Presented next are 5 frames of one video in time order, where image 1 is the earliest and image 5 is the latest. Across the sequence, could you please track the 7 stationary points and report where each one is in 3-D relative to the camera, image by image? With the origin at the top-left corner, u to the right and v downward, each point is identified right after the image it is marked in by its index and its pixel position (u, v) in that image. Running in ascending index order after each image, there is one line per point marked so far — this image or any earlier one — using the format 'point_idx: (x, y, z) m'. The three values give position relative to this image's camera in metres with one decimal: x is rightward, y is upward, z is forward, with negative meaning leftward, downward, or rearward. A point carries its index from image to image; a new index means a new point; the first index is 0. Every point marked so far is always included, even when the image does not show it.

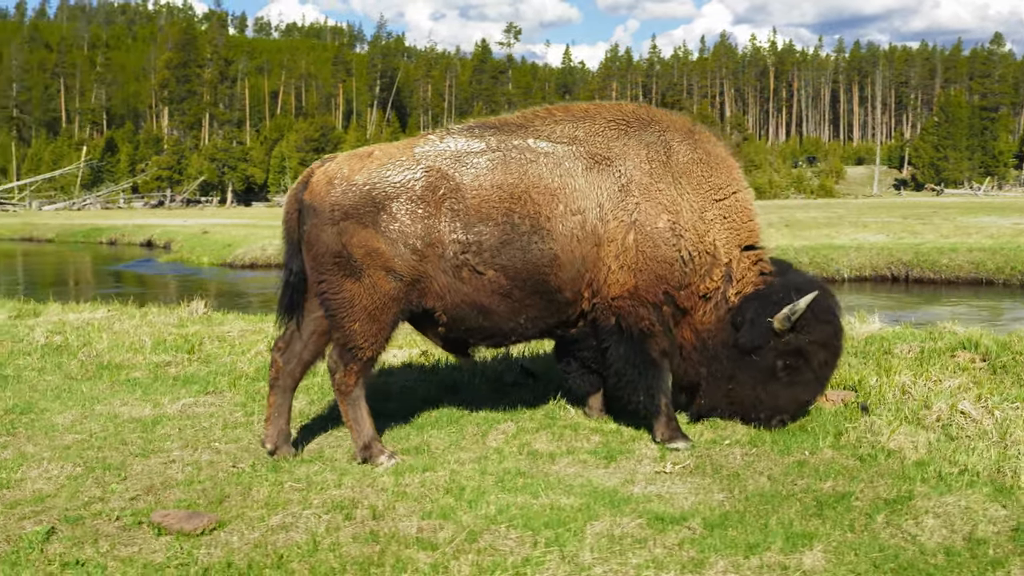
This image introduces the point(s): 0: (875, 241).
0: (+5.2, +0.7, +18.4) m
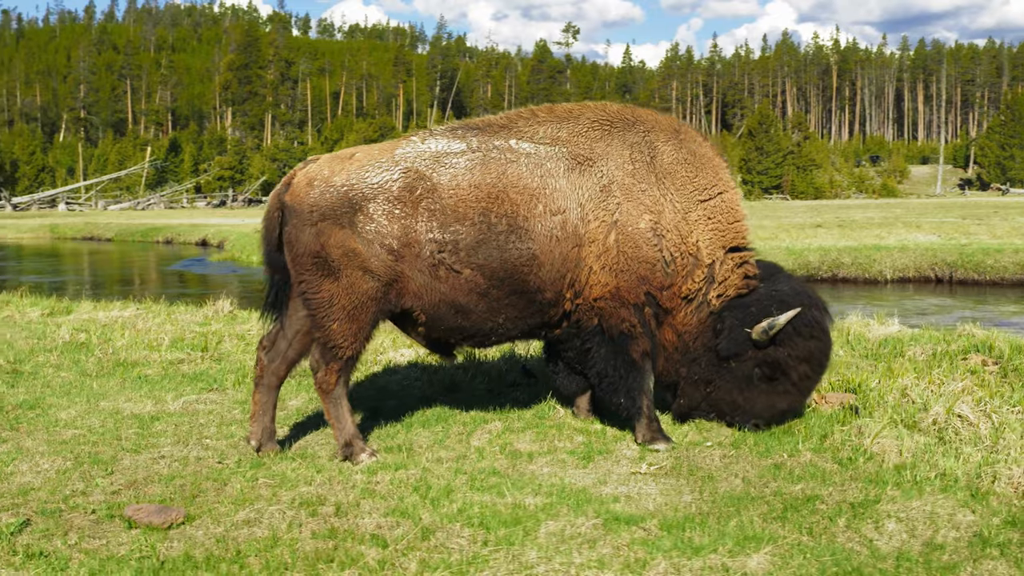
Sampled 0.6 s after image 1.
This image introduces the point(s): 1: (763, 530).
0: (+5.8, +0.7, +18.1) m
1: (+0.9, -0.8, +4.5) m
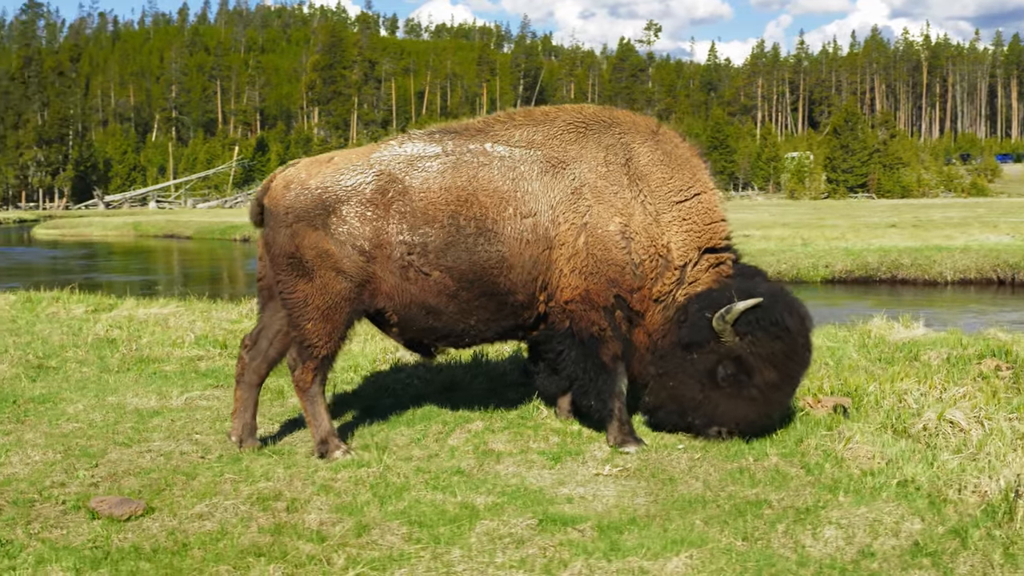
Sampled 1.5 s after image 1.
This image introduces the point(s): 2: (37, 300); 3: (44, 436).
0: (+6.6, +0.6, +17.7) m
1: (+0.6, -0.9, +4.5) m
2: (-4.2, -0.1, +11.3) m
3: (-2.3, -0.7, +6.3) m
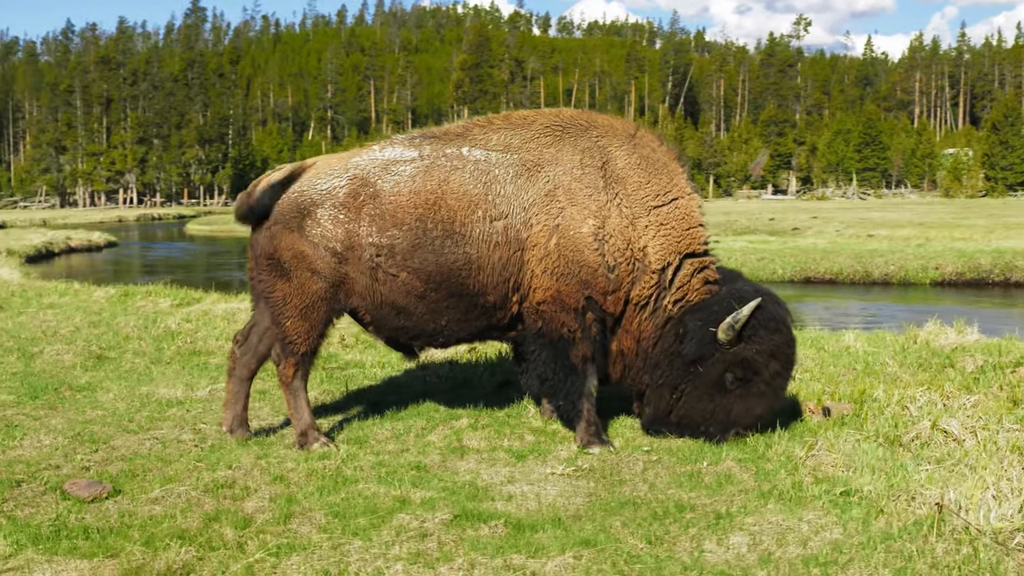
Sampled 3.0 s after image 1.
0: (+8.0, +0.6, +16.9) m
1: (+0.3, -0.9, +4.6) m
2: (-3.5, 0.0, +12.0) m
3: (-2.3, -0.7, +6.7) m
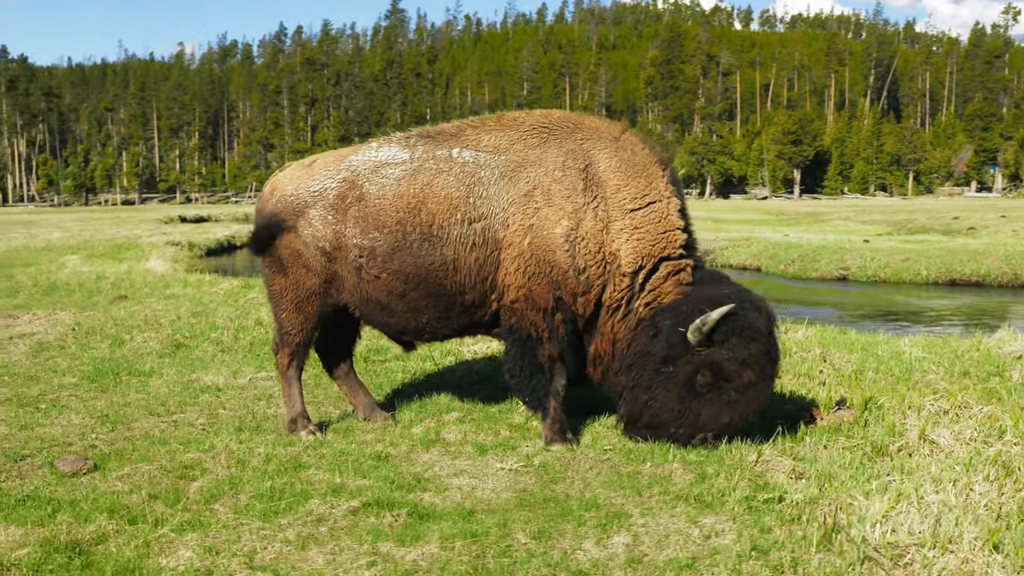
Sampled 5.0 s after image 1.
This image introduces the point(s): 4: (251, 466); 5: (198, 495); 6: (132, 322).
0: (+9.7, +0.5, +15.4) m
1: (0.0, -0.9, +4.7) m
2: (-2.5, 0.0, +12.6) m
3: (-2.3, -0.7, +7.3) m
4: (-1.1, -0.8, +5.6) m
5: (-1.2, -0.8, +5.1) m
6: (-3.0, -0.3, +10.3) m
